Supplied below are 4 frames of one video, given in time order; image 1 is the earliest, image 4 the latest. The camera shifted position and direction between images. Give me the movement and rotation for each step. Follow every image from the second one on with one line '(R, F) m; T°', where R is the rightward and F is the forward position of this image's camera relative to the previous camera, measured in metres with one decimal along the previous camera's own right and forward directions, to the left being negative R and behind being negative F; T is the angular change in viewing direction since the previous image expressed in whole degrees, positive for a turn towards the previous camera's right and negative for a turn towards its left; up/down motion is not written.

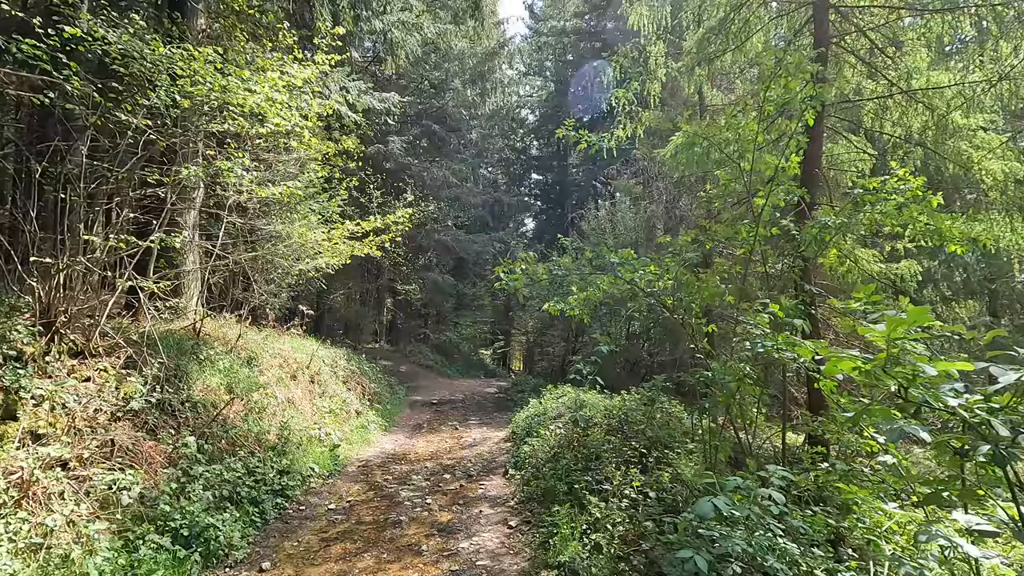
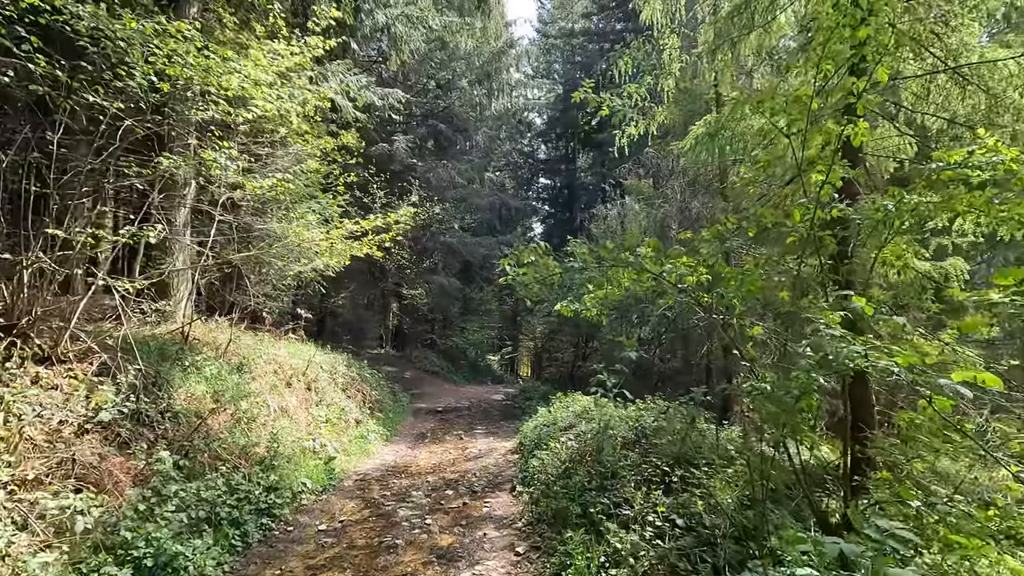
(0.0, +0.6) m; -1°
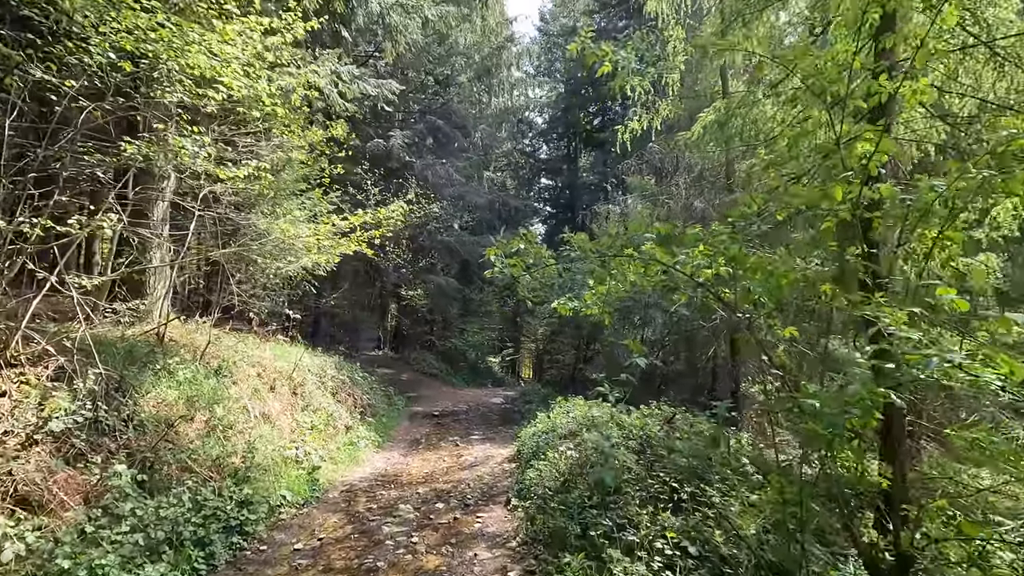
(+0.1, +0.5) m; 0°
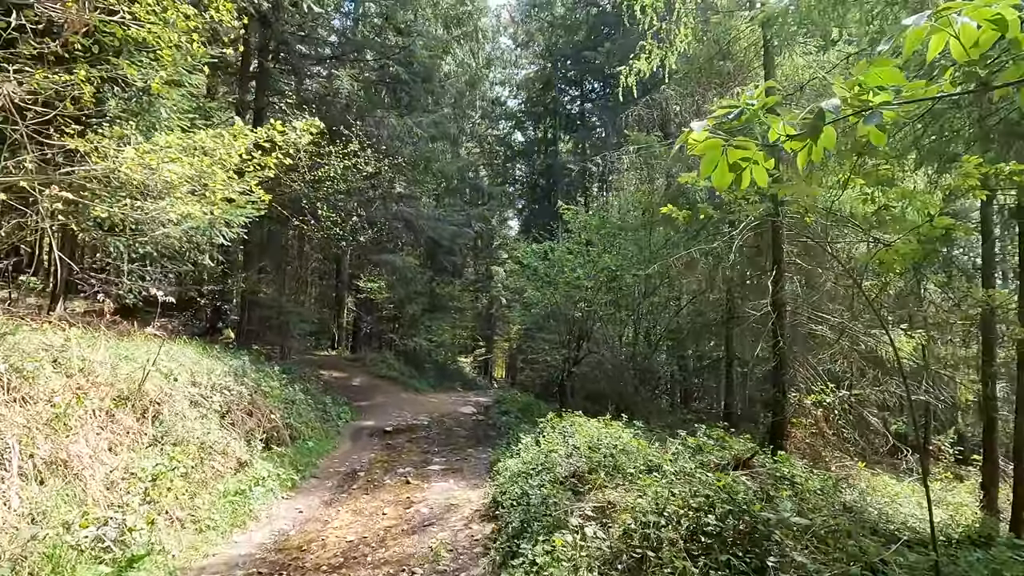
(0.0, +3.2) m; +3°
